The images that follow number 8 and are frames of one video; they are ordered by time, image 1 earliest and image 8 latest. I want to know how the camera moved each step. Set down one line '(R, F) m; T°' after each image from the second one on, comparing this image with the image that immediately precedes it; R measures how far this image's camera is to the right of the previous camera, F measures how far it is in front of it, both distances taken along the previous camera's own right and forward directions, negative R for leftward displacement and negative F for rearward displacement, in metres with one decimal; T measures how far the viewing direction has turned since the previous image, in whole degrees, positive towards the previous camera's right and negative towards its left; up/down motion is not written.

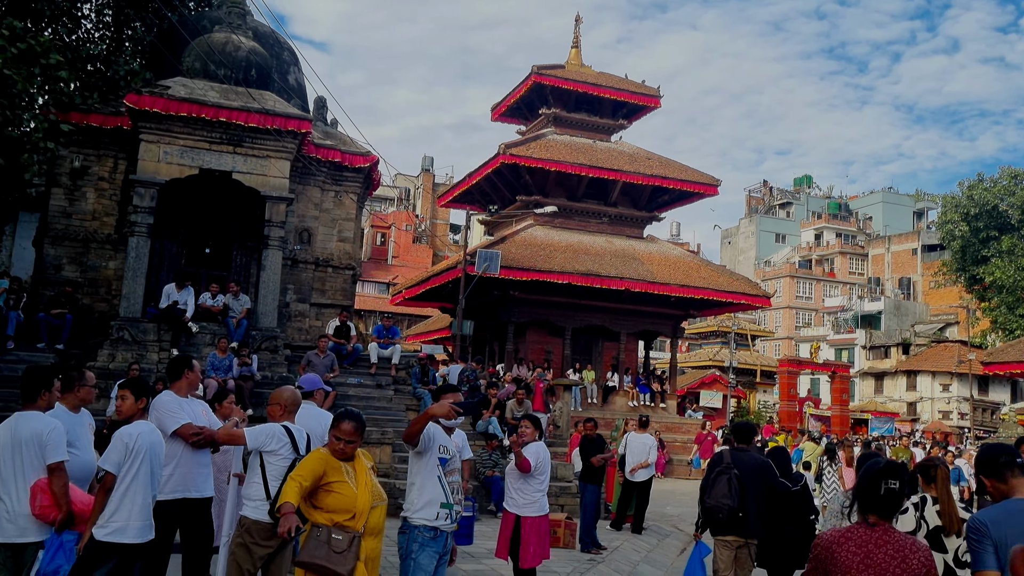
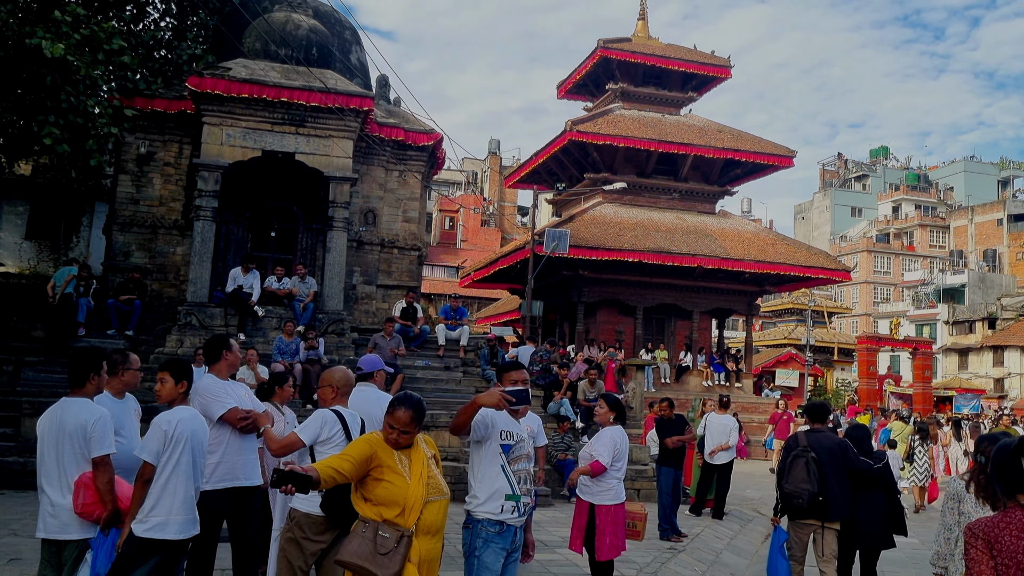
(0.0, +0.4) m; -4°
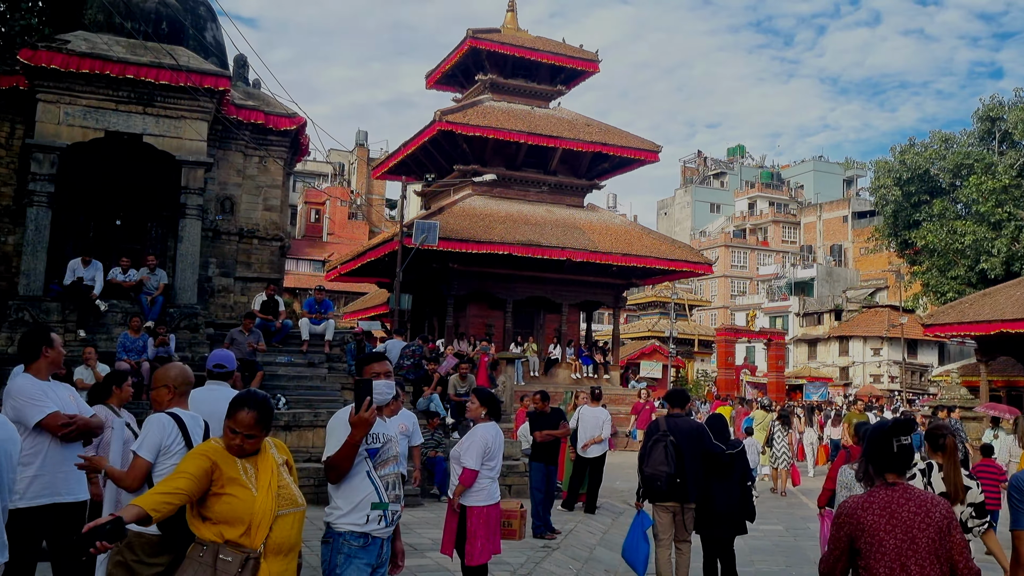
(0.0, +0.4) m; +8°
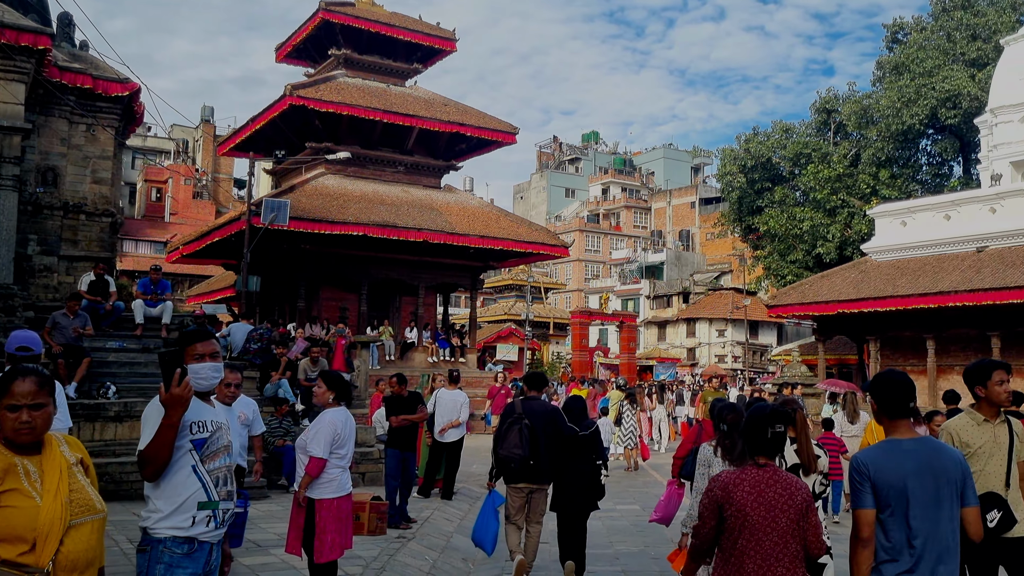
(0.0, +0.4) m; +9°
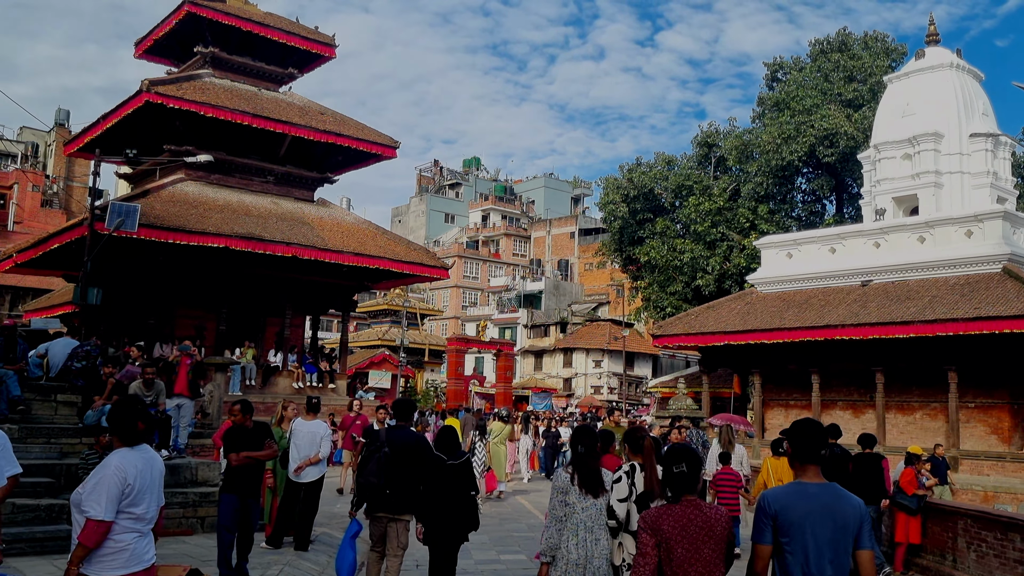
(0.0, +1.4) m; +8°
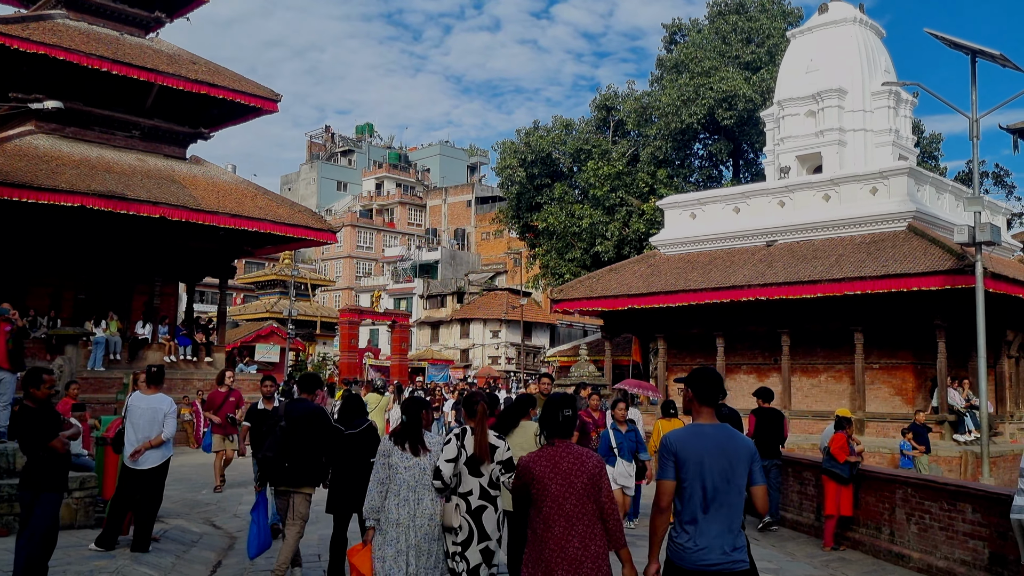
(+0.1, +1.3) m; +6°
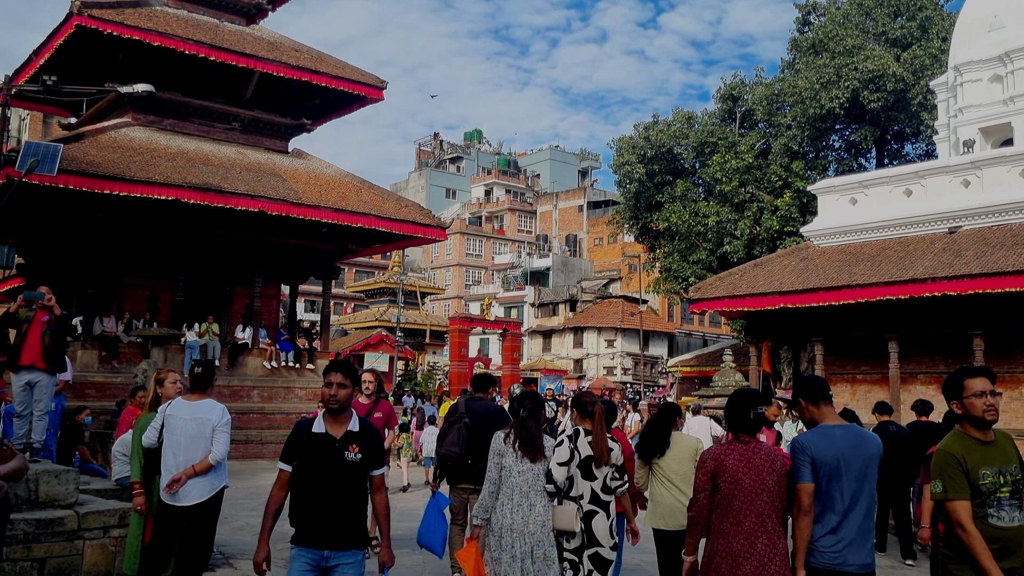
(-0.4, +2.2) m; -7°
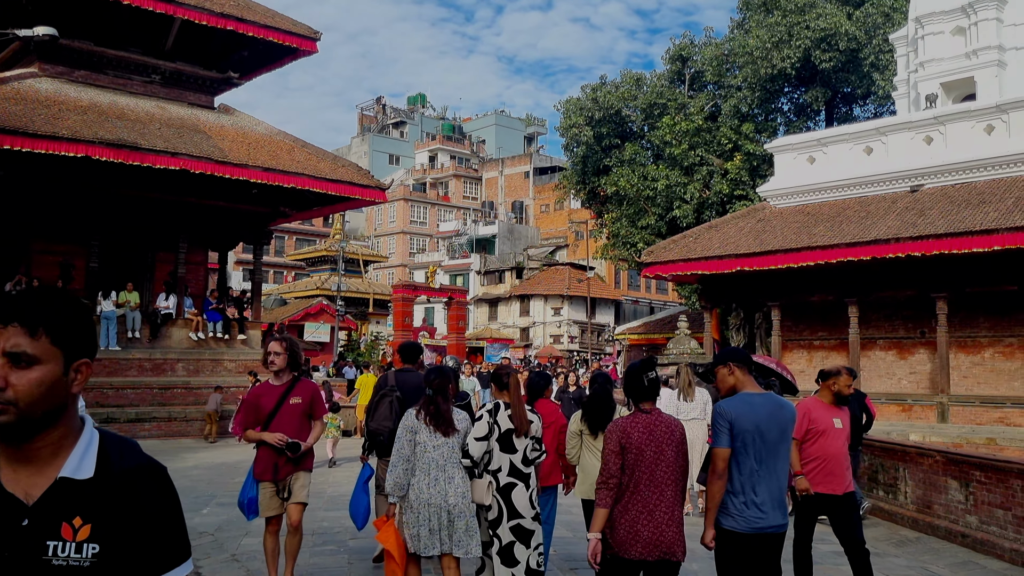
(+0.1, +1.0) m; +3°
